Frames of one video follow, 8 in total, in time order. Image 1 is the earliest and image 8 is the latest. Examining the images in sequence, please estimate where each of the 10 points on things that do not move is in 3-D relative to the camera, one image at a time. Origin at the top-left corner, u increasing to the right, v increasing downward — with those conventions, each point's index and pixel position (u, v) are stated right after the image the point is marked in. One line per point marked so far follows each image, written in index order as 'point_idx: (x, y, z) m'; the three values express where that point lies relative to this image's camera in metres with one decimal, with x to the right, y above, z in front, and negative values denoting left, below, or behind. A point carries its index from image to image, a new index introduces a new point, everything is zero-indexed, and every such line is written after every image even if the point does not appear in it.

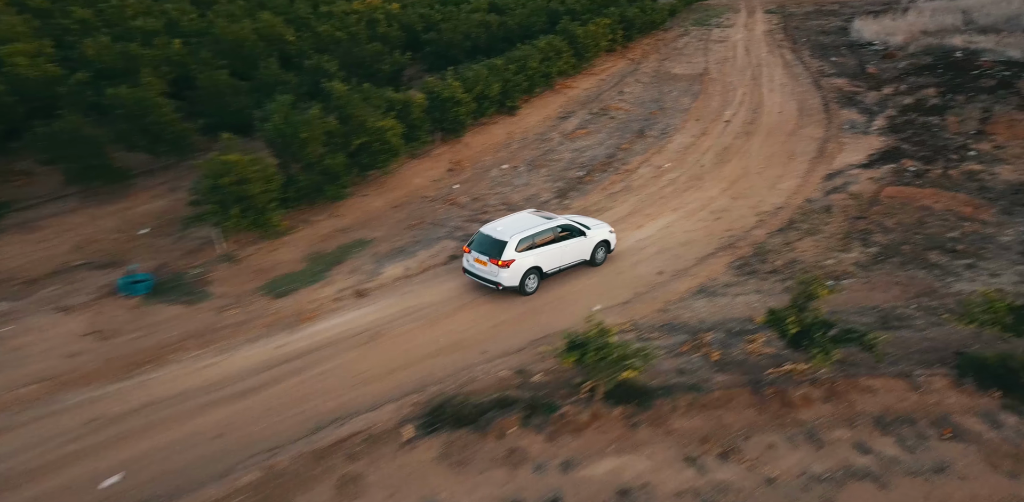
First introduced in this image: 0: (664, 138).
0: (+5.0, +3.8, +19.2) m
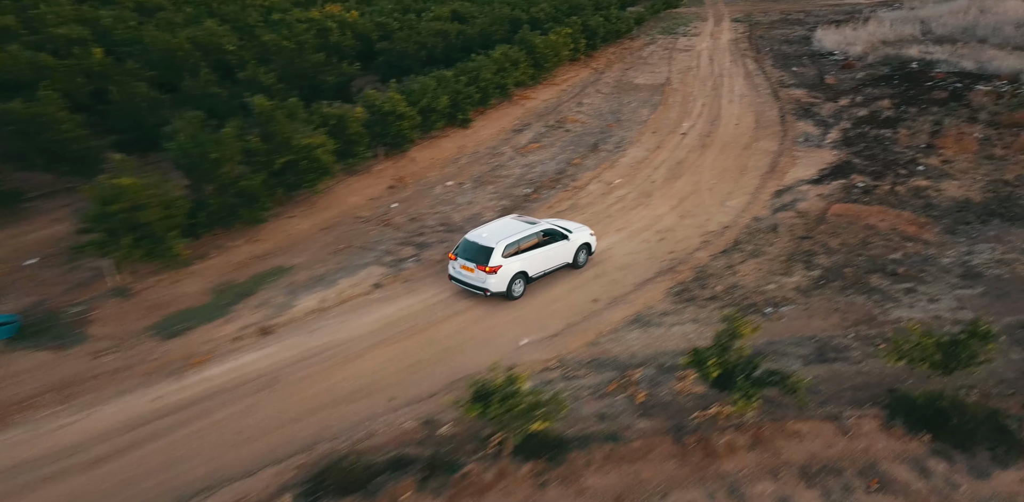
0: (+3.5, +3.2, +18.9) m
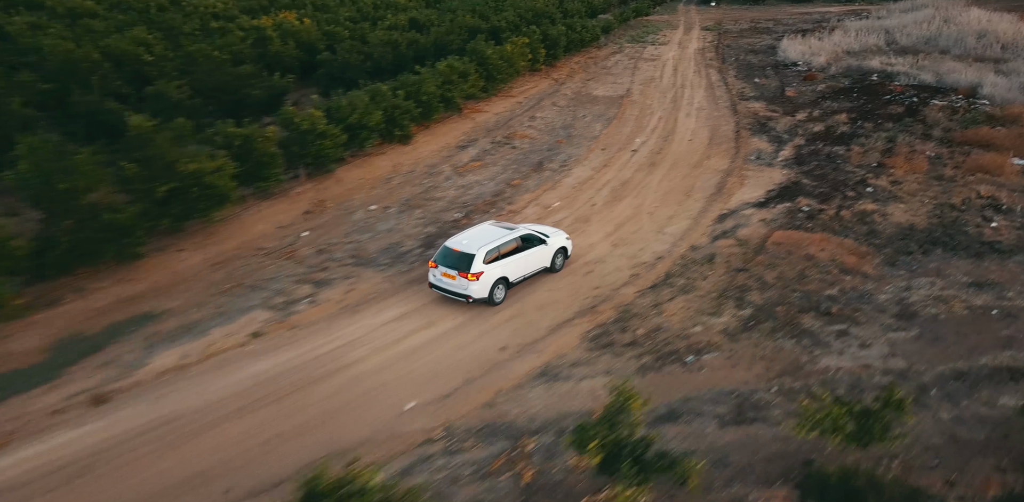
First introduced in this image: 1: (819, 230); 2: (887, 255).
0: (+1.6, +2.5, +18.1) m
1: (+7.3, +0.5, +13.7) m
2: (+8.0, -0.1, +12.3) m
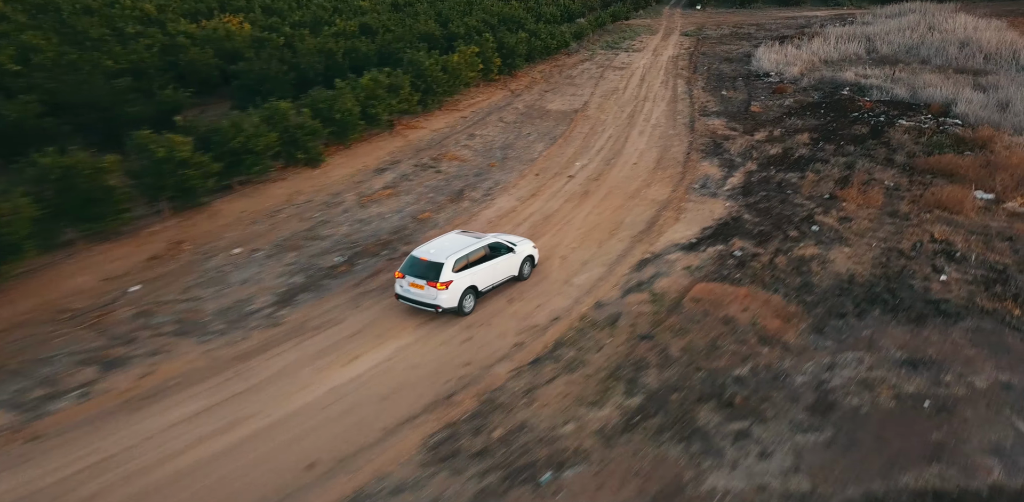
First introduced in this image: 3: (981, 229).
0: (-0.9, +1.4, +16.4) m
1: (+5.0, -0.6, +12.1) m
2: (+5.7, -1.2, +10.7) m
3: (+11.9, +0.5, +14.5) m
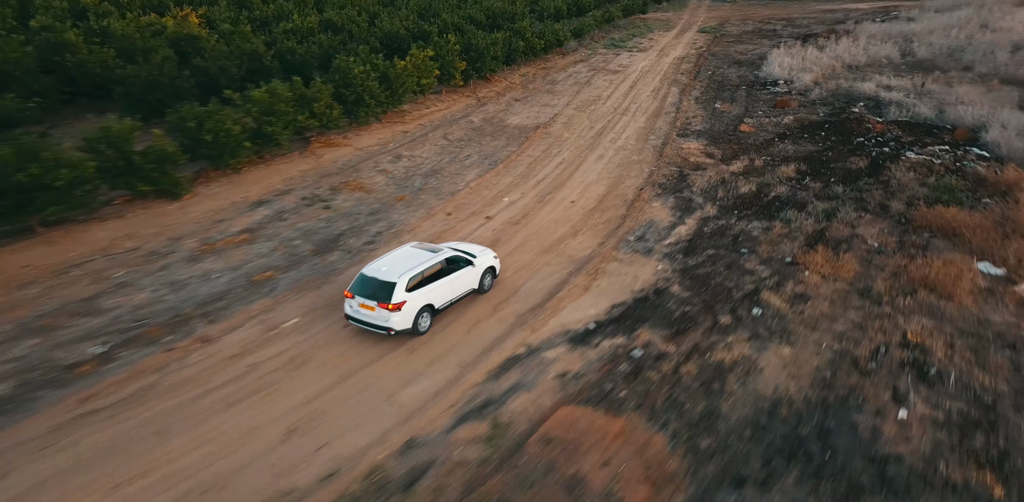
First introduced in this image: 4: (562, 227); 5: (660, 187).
0: (-3.7, -0.1, +13.5) m
1: (+1.9, -2.4, +9.0) m
2: (+2.5, -3.1, +7.5) m
3: (+8.9, -1.5, +11.1) m
4: (+1.5, +0.7, +16.0) m
5: (+5.0, +2.1, +19.0) m
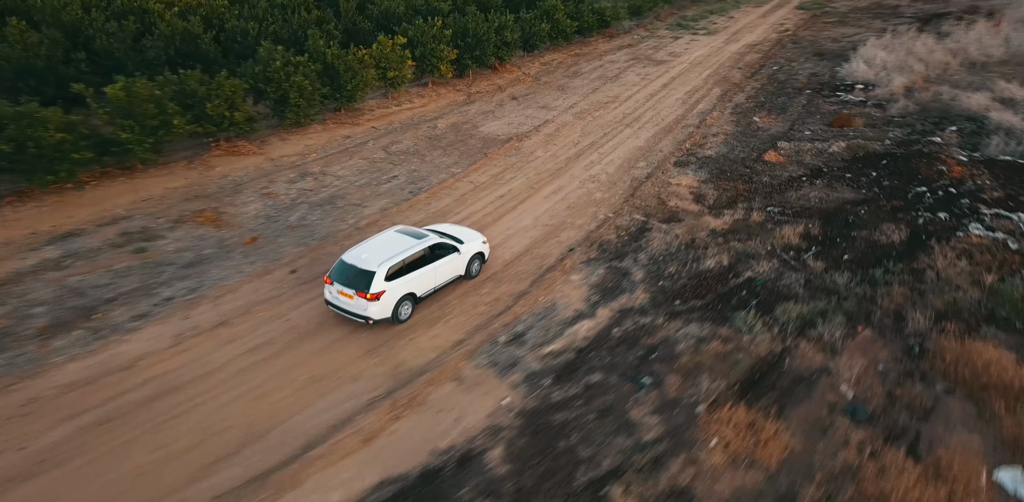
0: (-7.3, -1.6, +10.4) m
1: (-2.6, -4.6, +5.3) m
2: (-2.3, -5.4, +3.8) m
3: (+4.7, -4.3, +6.4) m
4: (-1.7, -1.1, +12.1) m
5: (+2.2, 0.0, +14.5) m
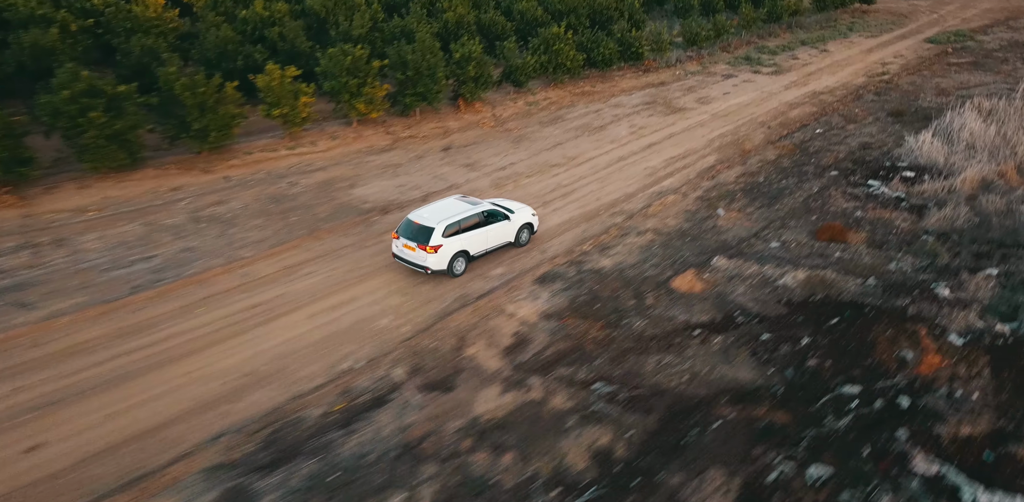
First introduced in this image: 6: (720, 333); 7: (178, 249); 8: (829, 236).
0: (-14.5, -3.5, +7.5) m
1: (-11.2, -7.1, +1.8) m
2: (-11.2, -7.9, +0.3) m
3: (-3.8, -7.7, +1.6) m
4: (-8.7, -3.8, +8.3) m
5: (-4.3, -3.2, +10.1) m
6: (+5.3, -1.9, +14.1) m
7: (-8.7, -0.2, +14.4) m
8: (+10.9, +0.5, +19.5) m
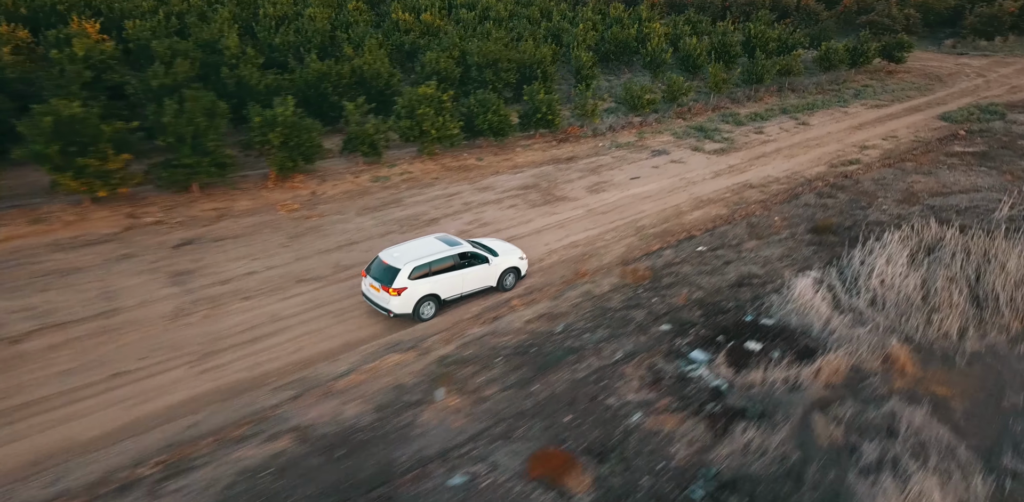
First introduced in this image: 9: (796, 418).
0: (-24.8, -5.9, +2.2) m
1: (-22.1, -9.5, -3.8) m
2: (-22.2, -10.2, -5.4) m
3: (-14.8, -10.8, -4.4) m
4: (-19.0, -6.8, +2.7) m
5: (-14.5, -6.7, +4.2) m
6: (-4.7, -6.5, +7.9) m
7: (-18.4, -3.5, +8.9) m
8: (+1.4, -4.8, +13.2) m
9: (+7.9, -4.4, +15.9) m
